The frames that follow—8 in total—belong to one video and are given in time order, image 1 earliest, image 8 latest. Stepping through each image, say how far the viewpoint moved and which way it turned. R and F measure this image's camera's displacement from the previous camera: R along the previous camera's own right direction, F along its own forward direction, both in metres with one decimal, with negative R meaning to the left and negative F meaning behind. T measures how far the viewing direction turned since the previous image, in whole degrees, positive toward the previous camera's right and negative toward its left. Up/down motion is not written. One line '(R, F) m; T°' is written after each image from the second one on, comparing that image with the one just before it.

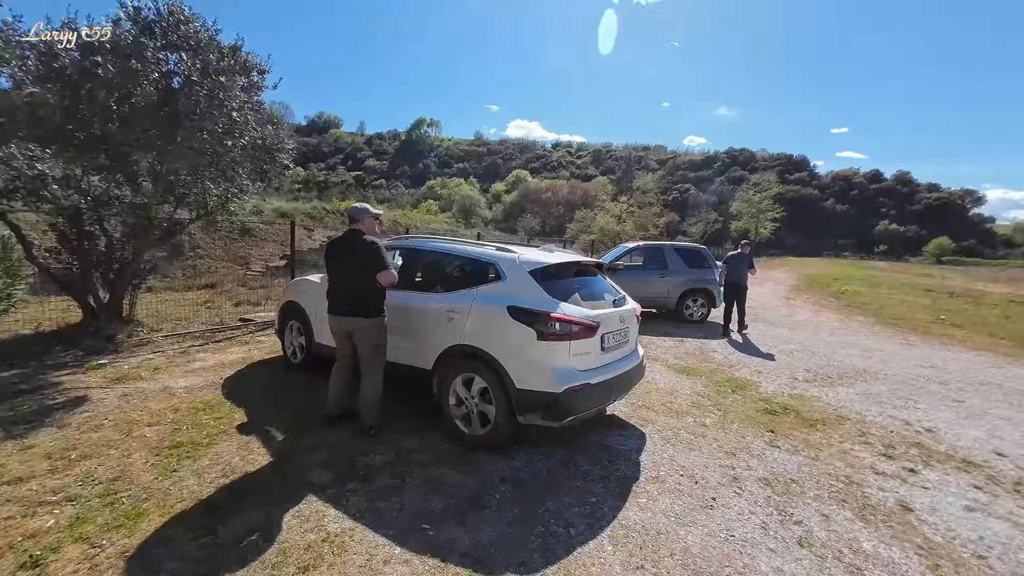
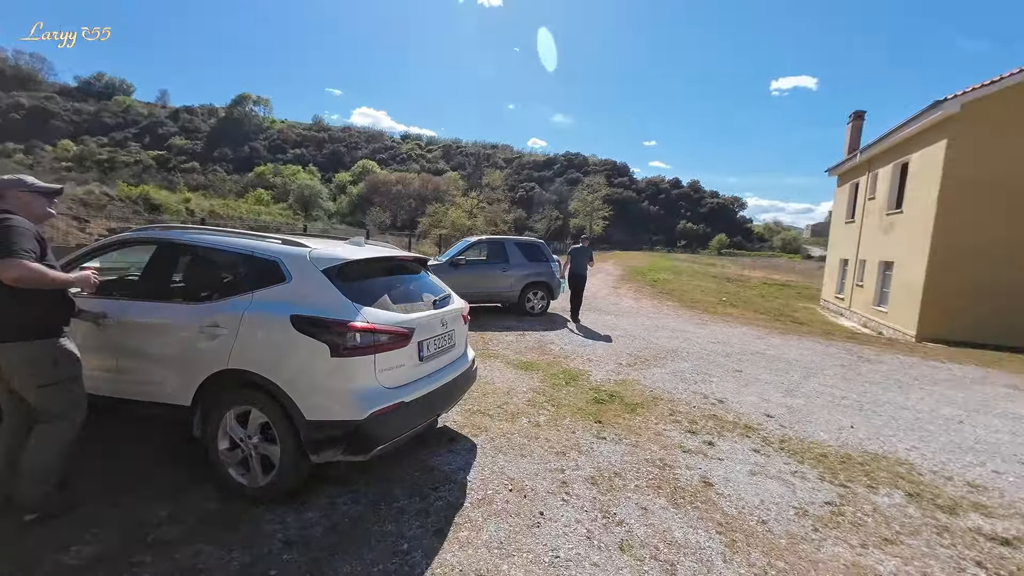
(+0.4, +0.4) m; +19°
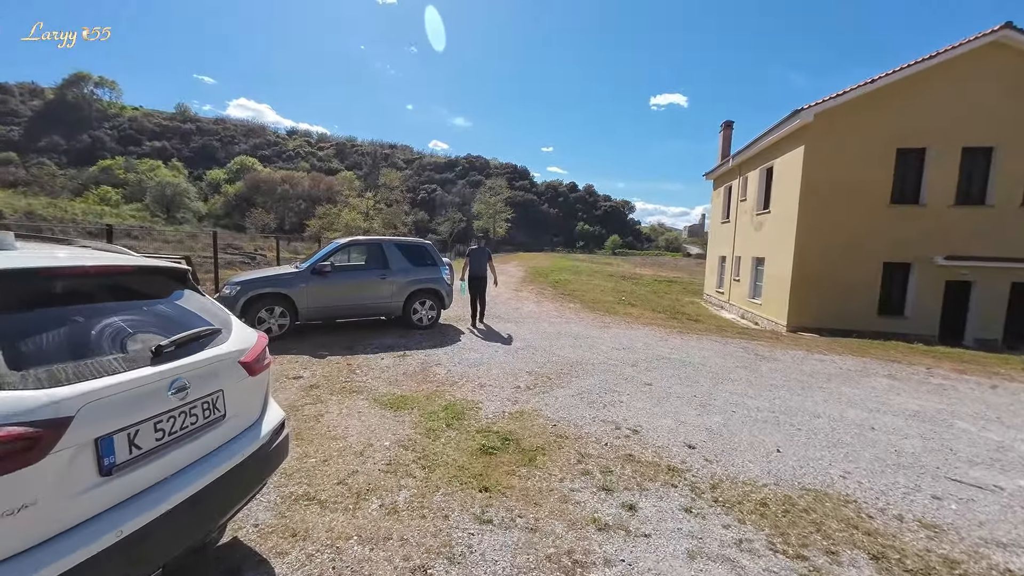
(+0.4, +1.2) m; +12°
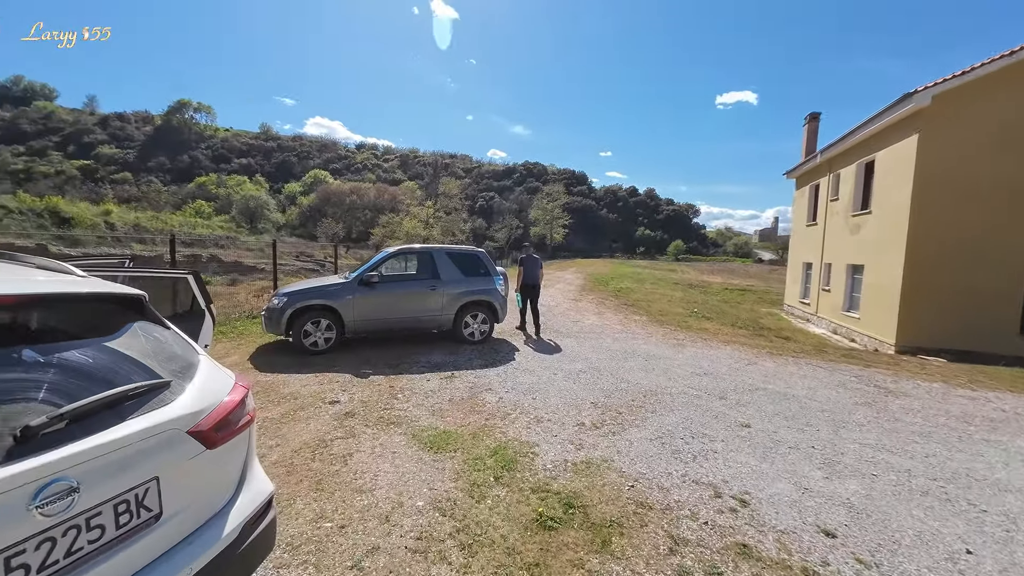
(-0.1, +0.8) m; -8°
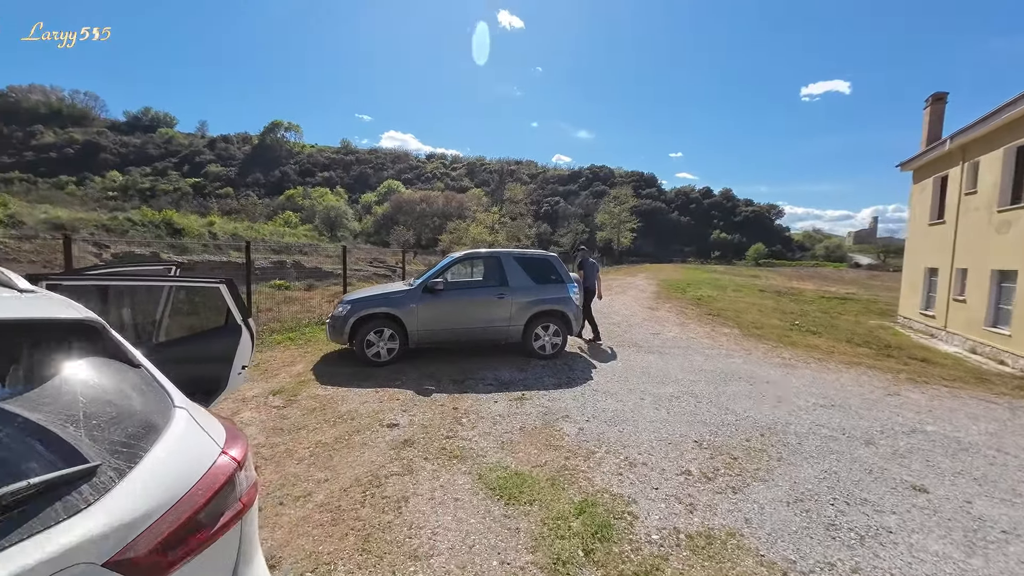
(-0.2, +0.7) m; -9°
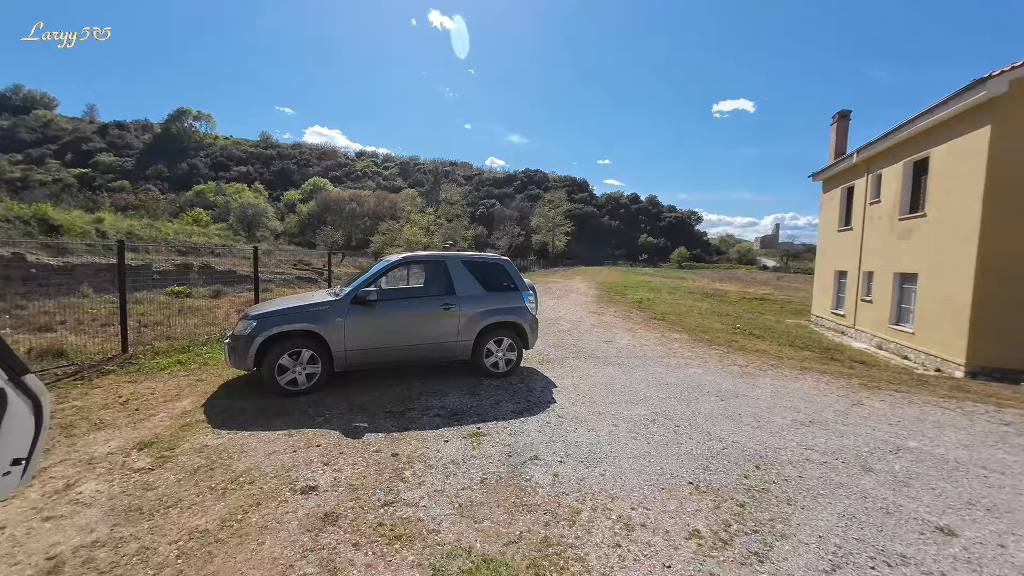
(-0.2, +0.9) m; +9°
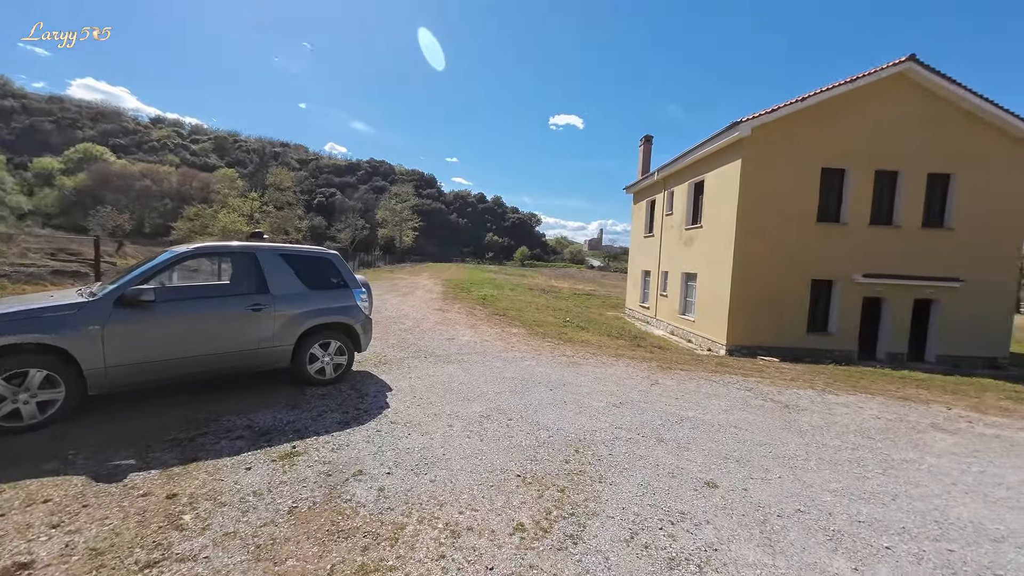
(+0.2, +0.1) m; +20°
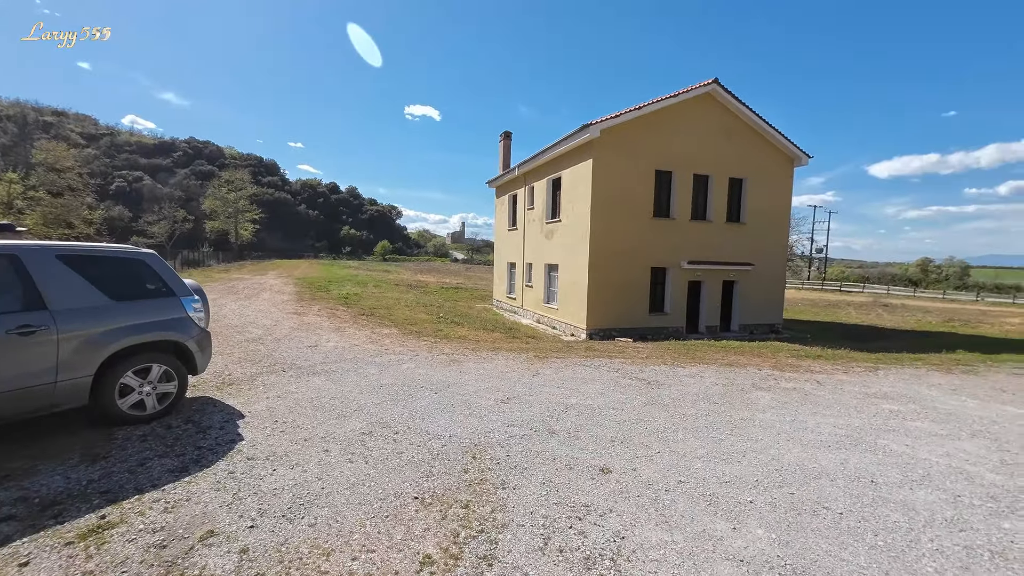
(-0.2, +0.3) m; +18°
